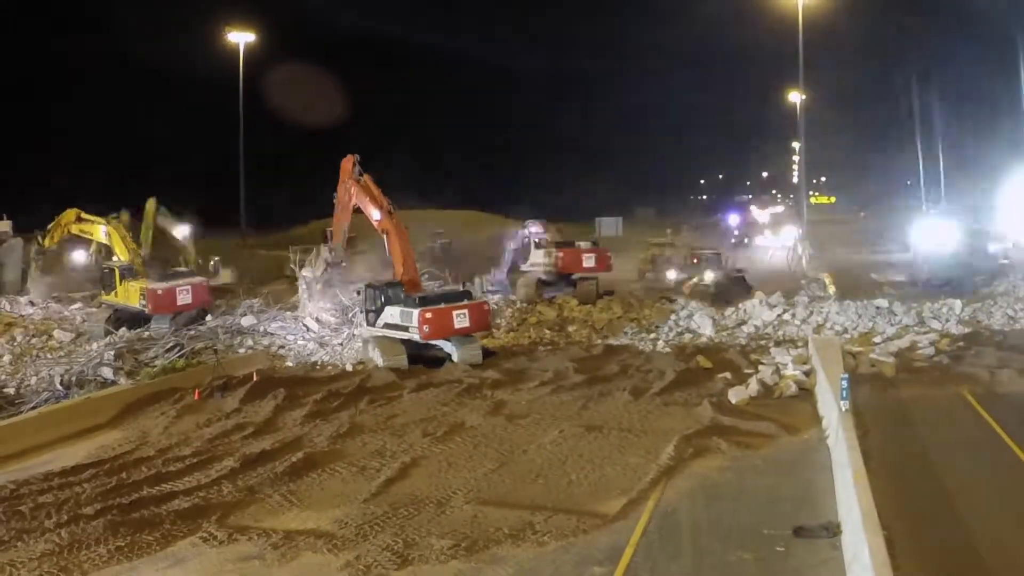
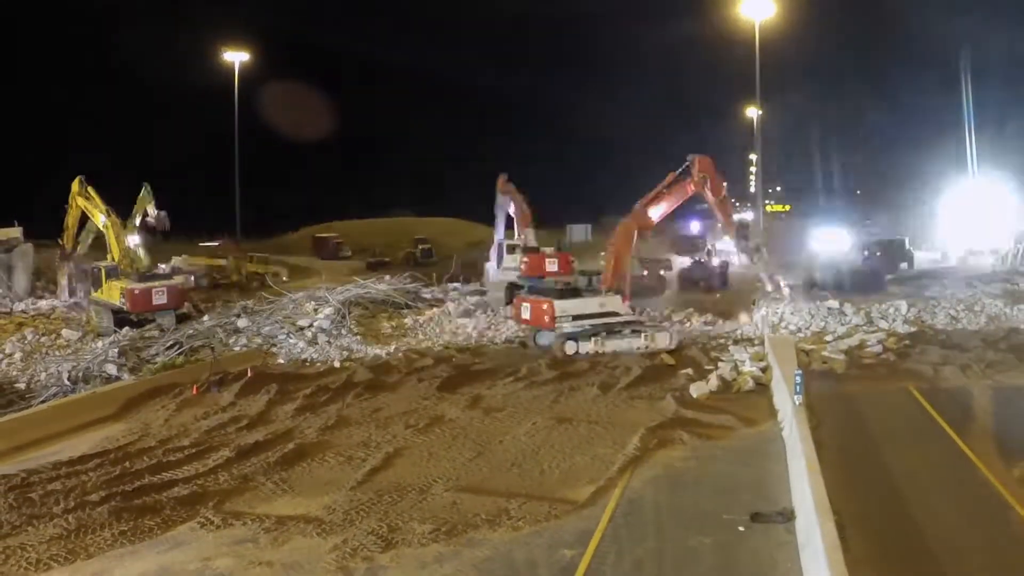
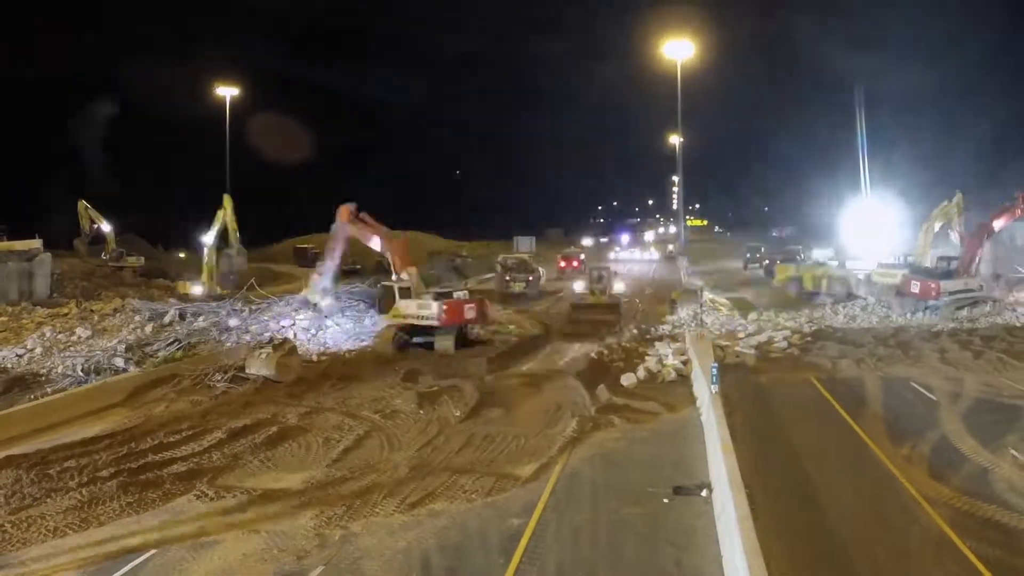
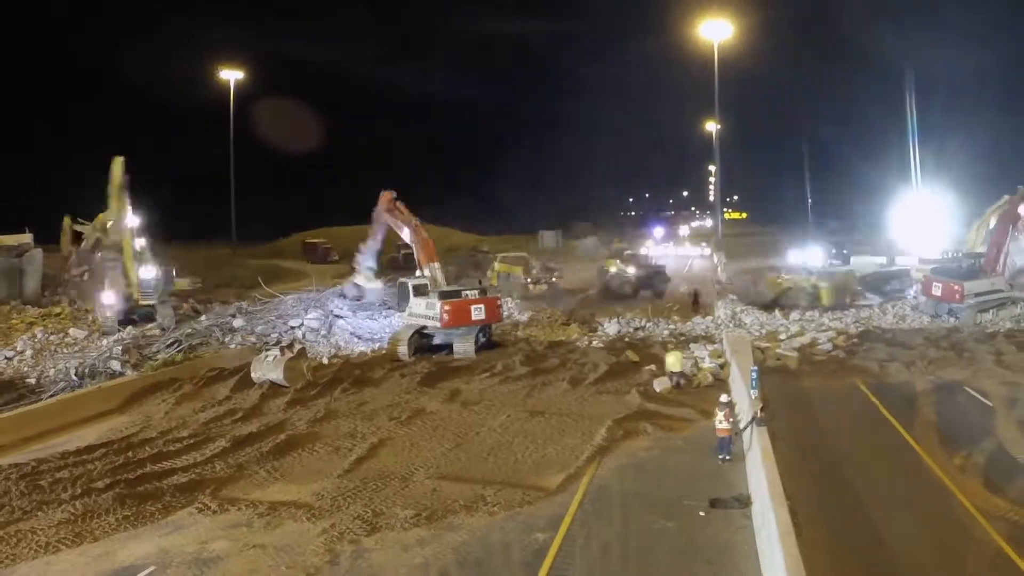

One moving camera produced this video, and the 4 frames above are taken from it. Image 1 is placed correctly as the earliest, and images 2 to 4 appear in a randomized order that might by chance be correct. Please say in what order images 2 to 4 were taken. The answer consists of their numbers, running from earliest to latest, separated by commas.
2, 4, 3
